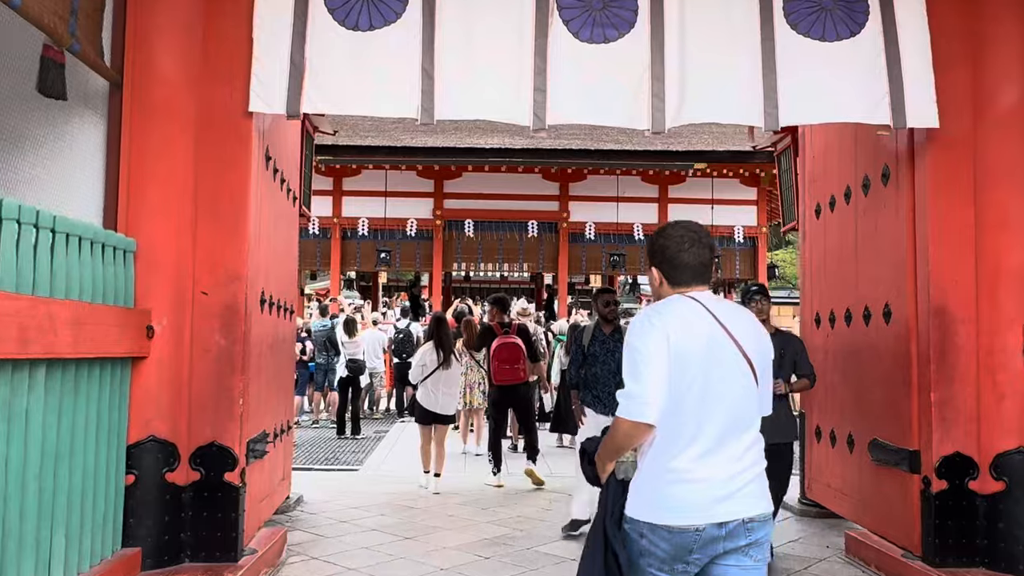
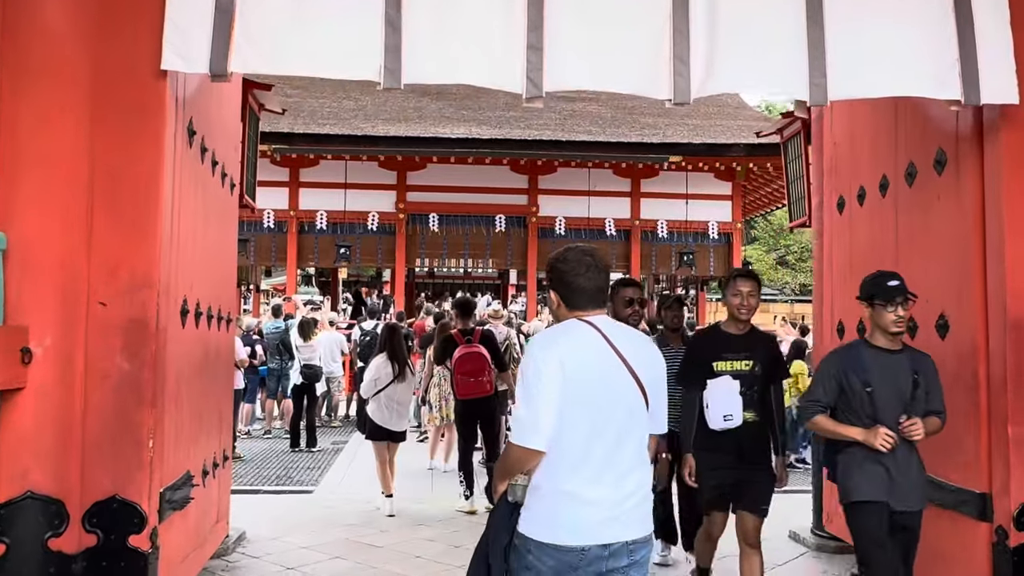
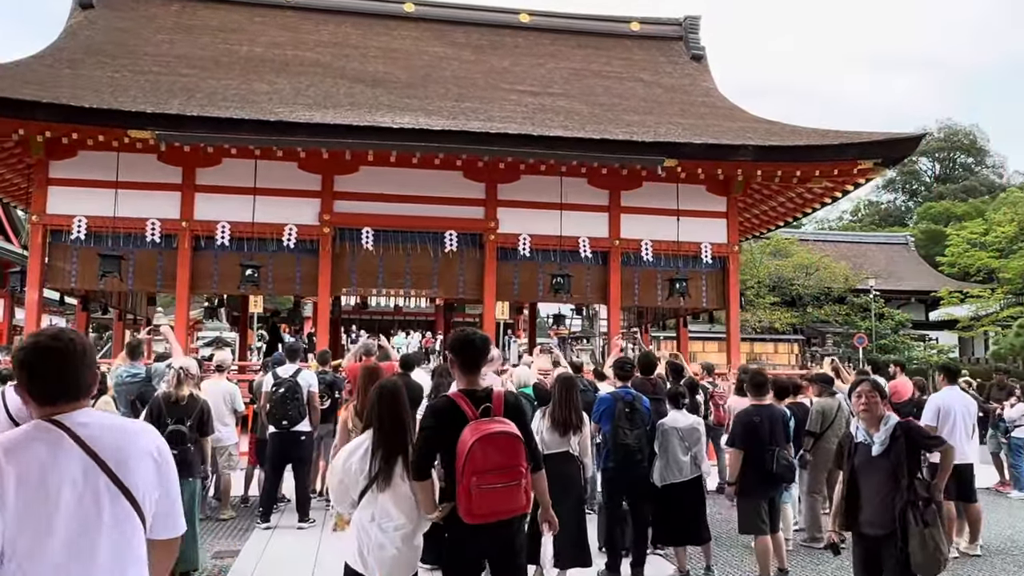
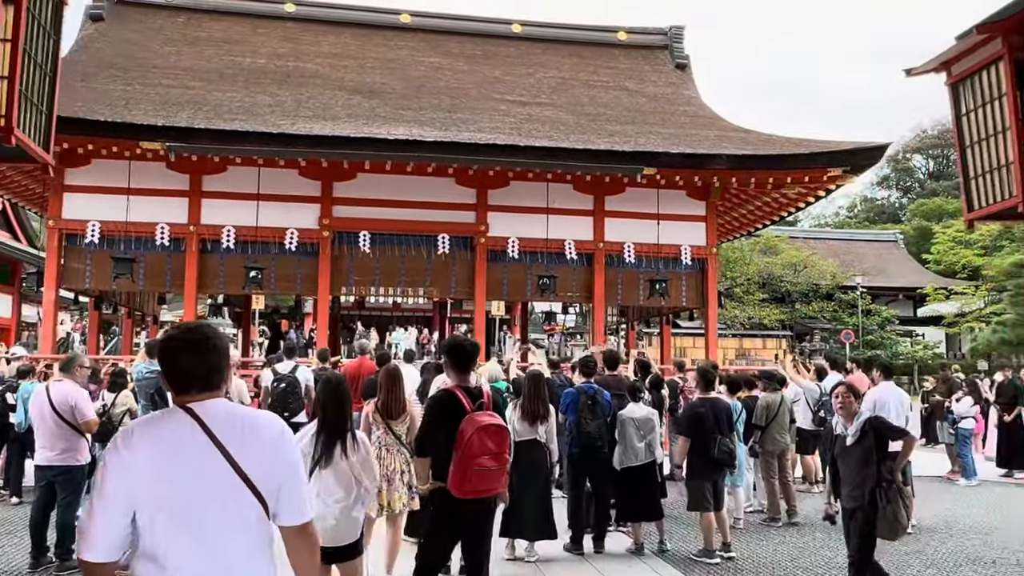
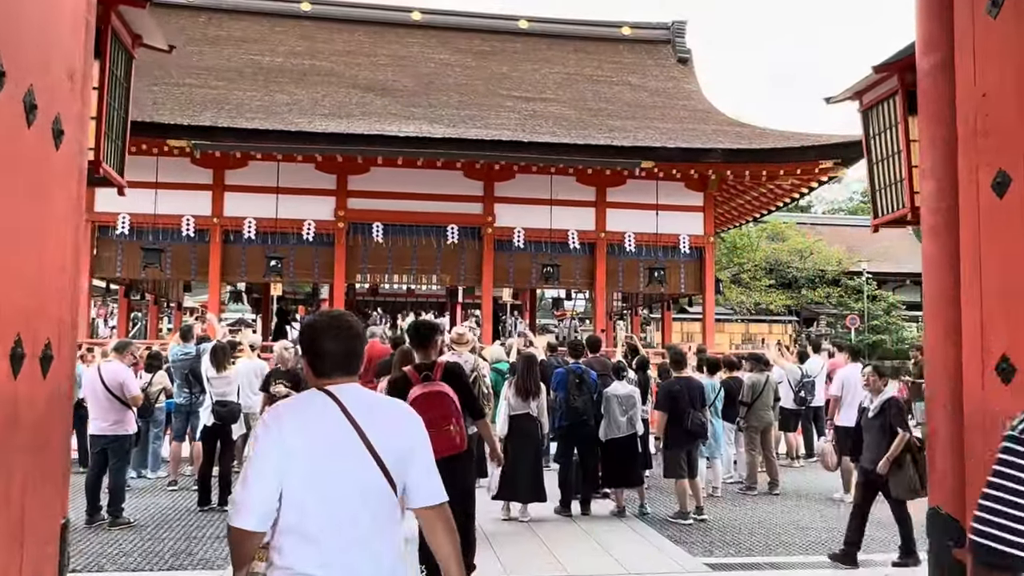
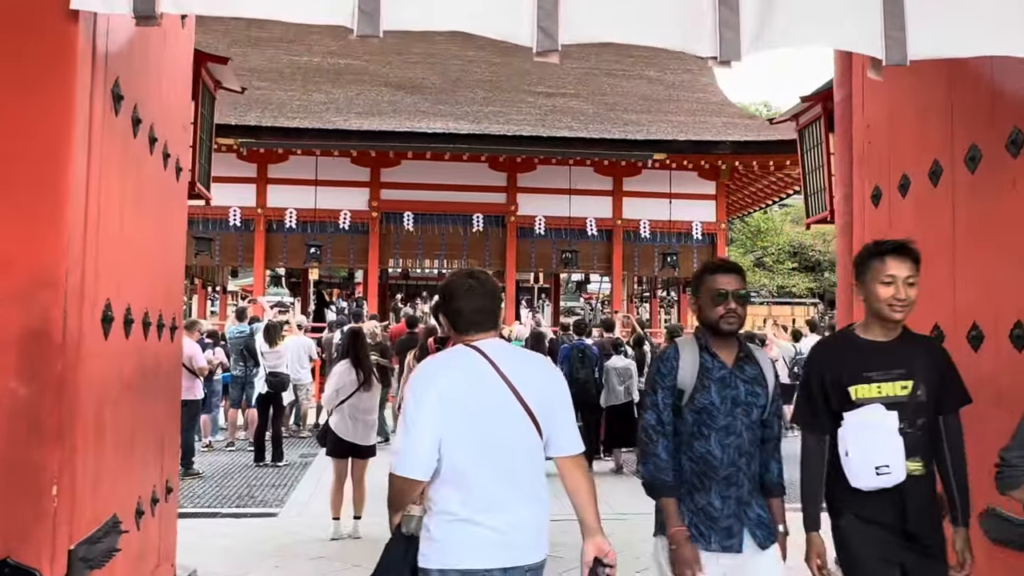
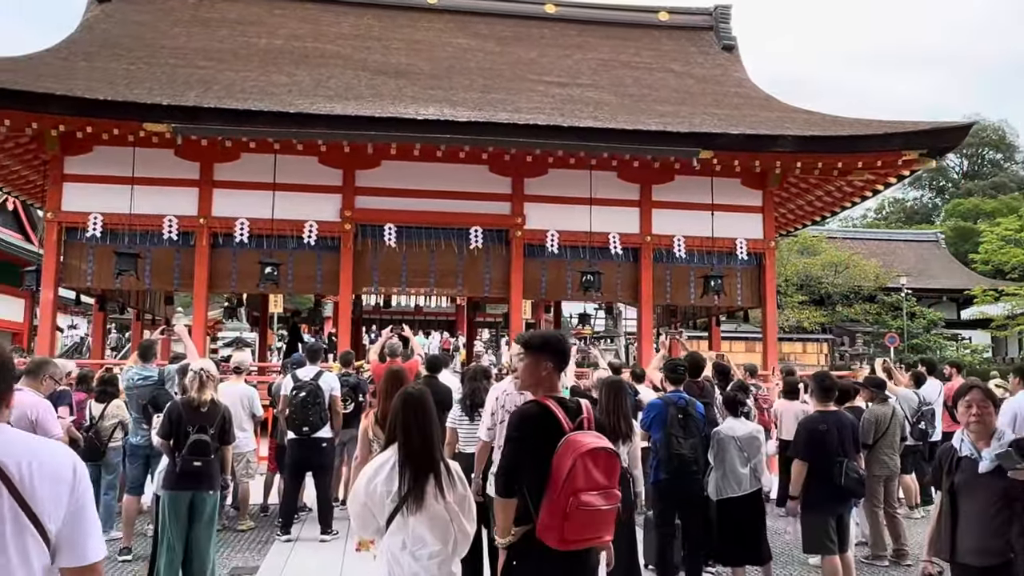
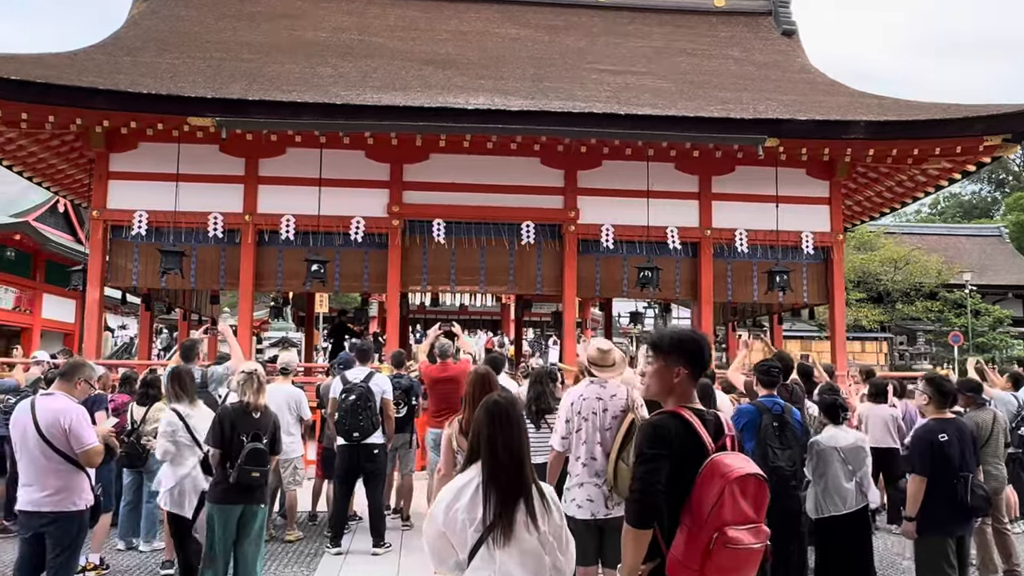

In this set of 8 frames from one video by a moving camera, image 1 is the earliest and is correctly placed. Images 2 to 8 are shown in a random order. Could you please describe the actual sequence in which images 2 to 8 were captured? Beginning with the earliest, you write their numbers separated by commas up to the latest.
2, 6, 5, 4, 3, 7, 8
